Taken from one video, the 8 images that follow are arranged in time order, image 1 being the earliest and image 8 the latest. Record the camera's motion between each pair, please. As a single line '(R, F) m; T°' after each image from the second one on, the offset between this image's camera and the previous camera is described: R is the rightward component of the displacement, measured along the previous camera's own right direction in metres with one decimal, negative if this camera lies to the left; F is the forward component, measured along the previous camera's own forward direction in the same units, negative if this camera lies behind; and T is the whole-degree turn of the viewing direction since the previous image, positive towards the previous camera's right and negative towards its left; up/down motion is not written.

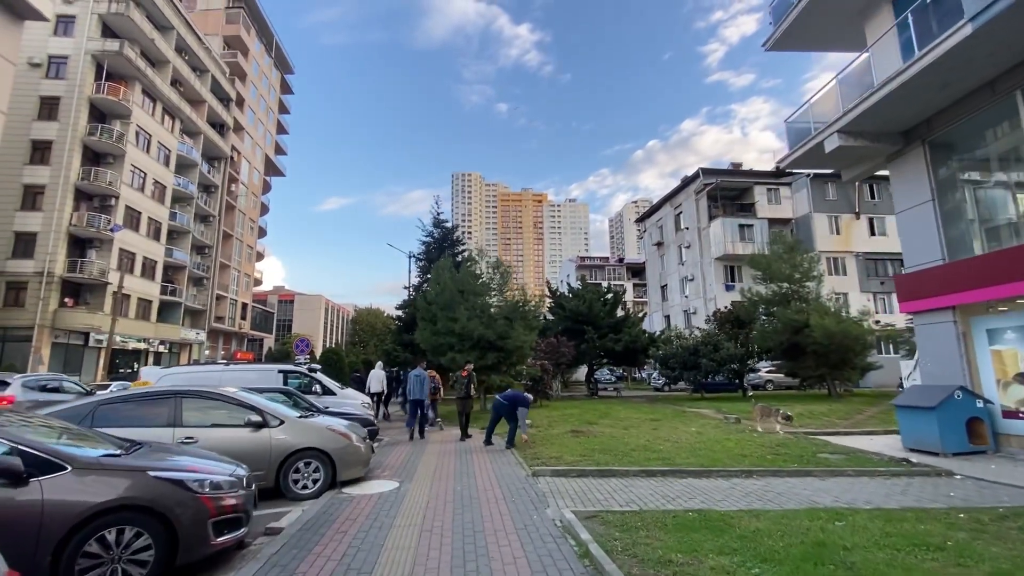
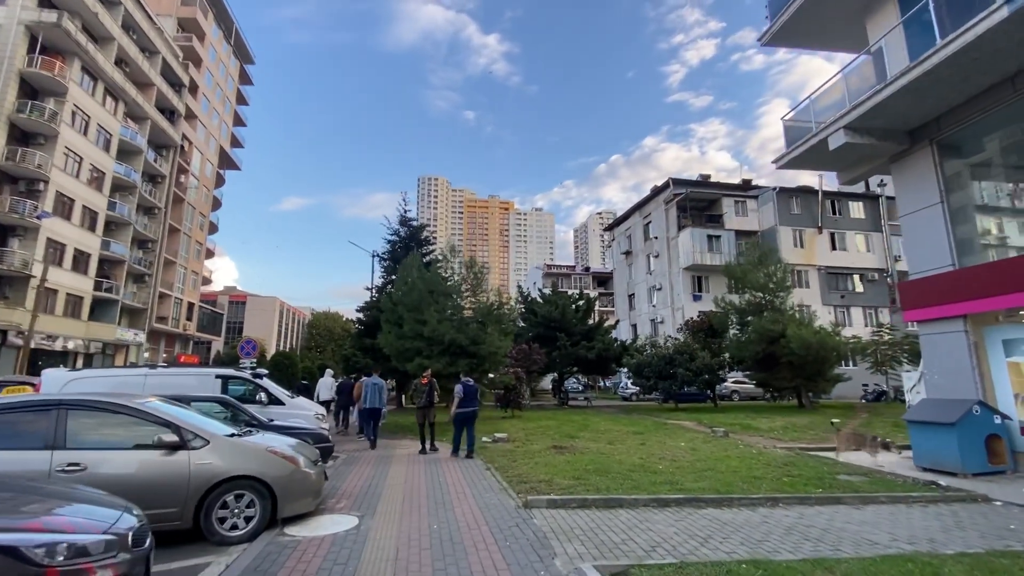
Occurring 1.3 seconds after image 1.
(-0.4, +1.3) m; +4°
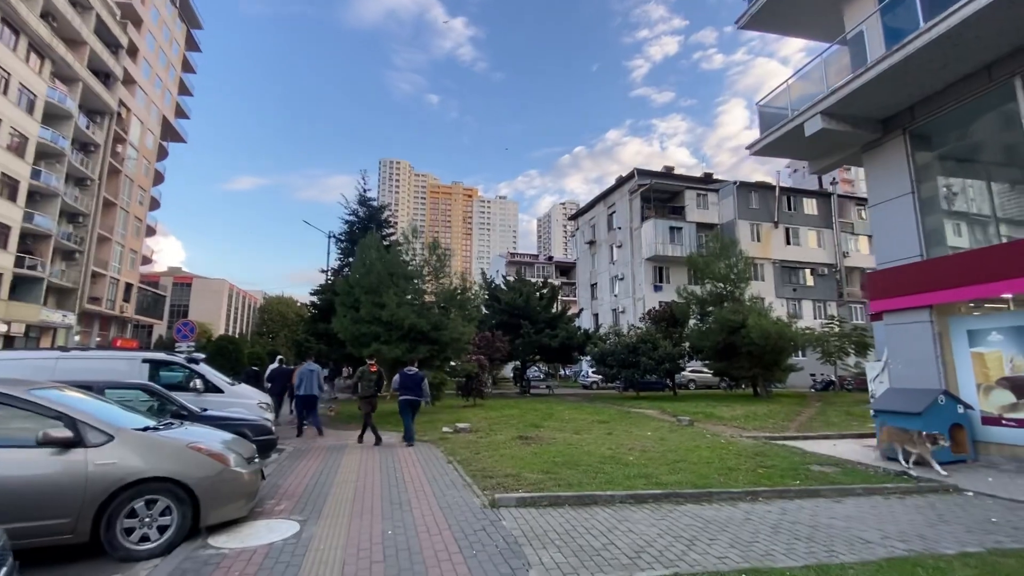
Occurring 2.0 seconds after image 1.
(-0.1, +0.7) m; +5°
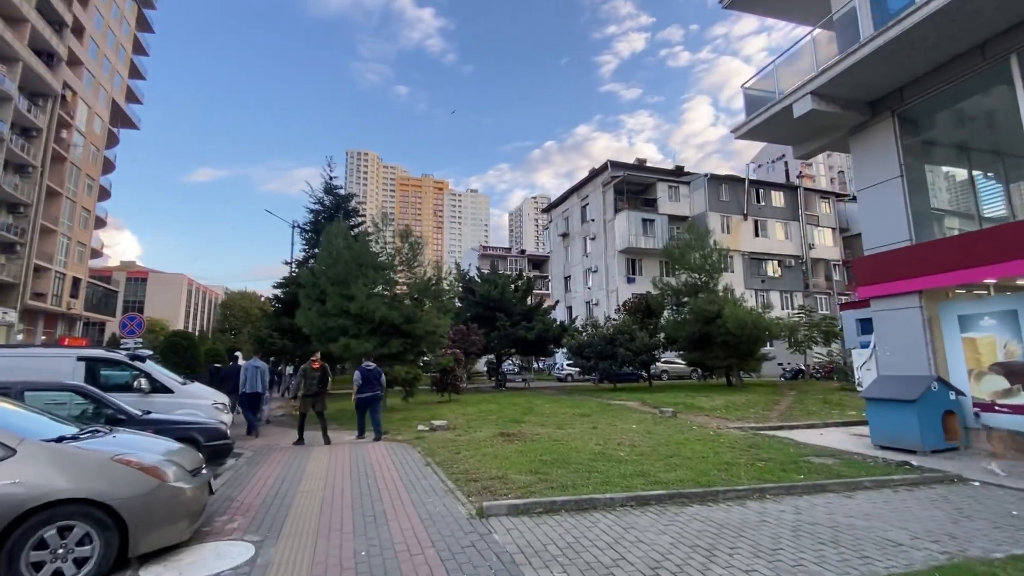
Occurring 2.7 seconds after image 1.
(-0.2, +0.7) m; +3°
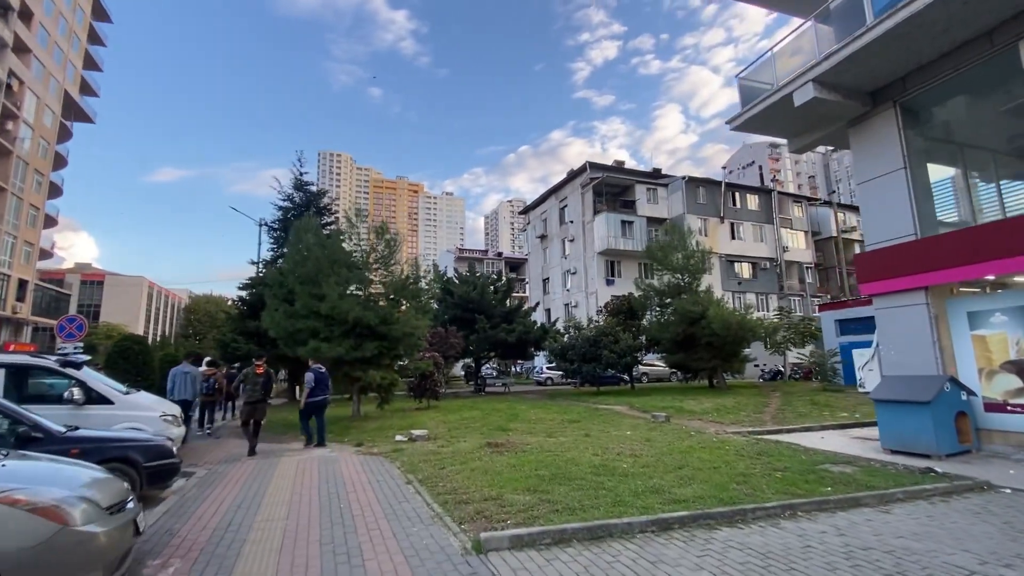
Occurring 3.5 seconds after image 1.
(-0.2, +0.8) m; +3°
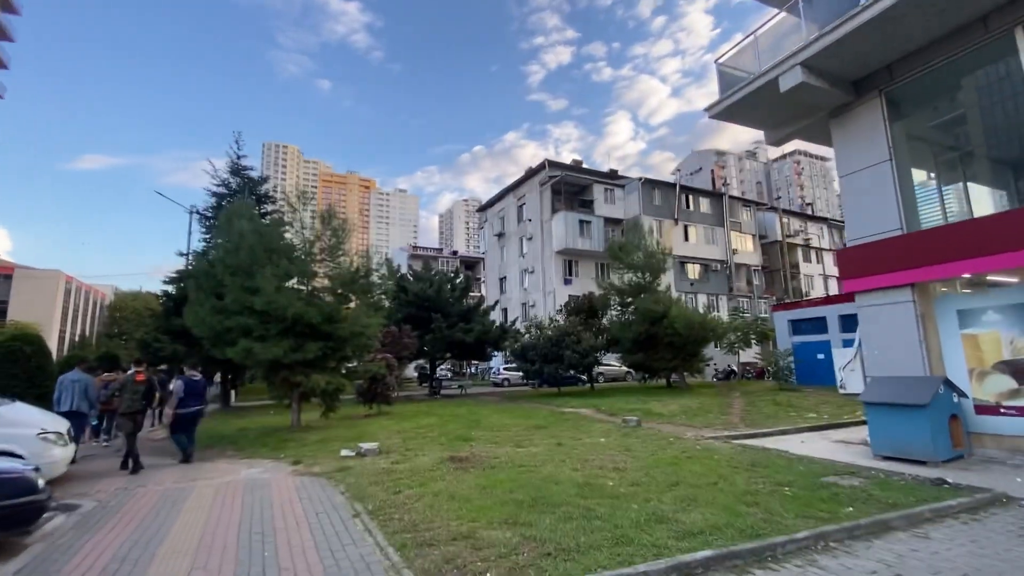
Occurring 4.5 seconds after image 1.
(-0.2, +1.1) m; +6°
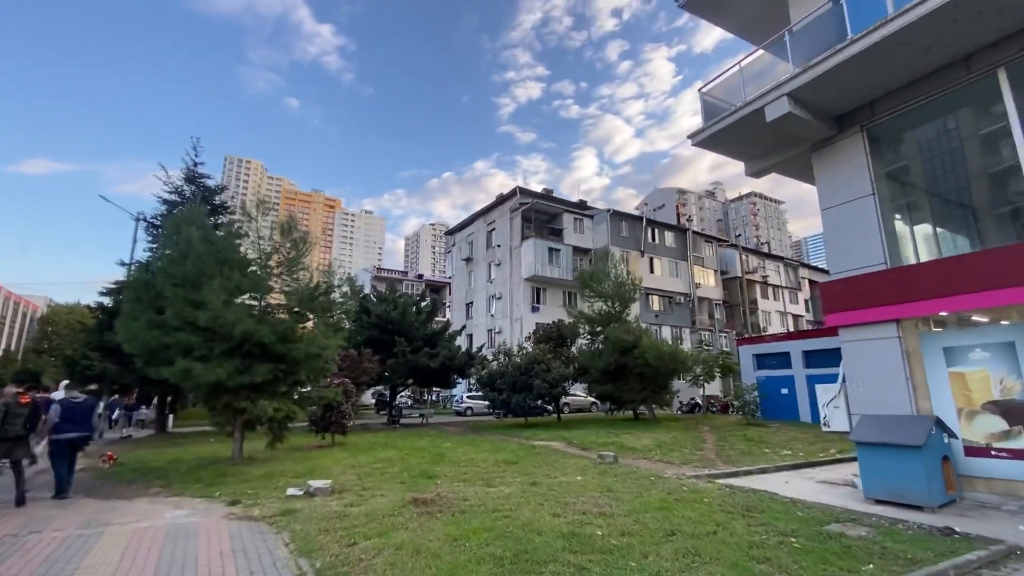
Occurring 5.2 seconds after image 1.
(-0.2, +0.7) m; +4°
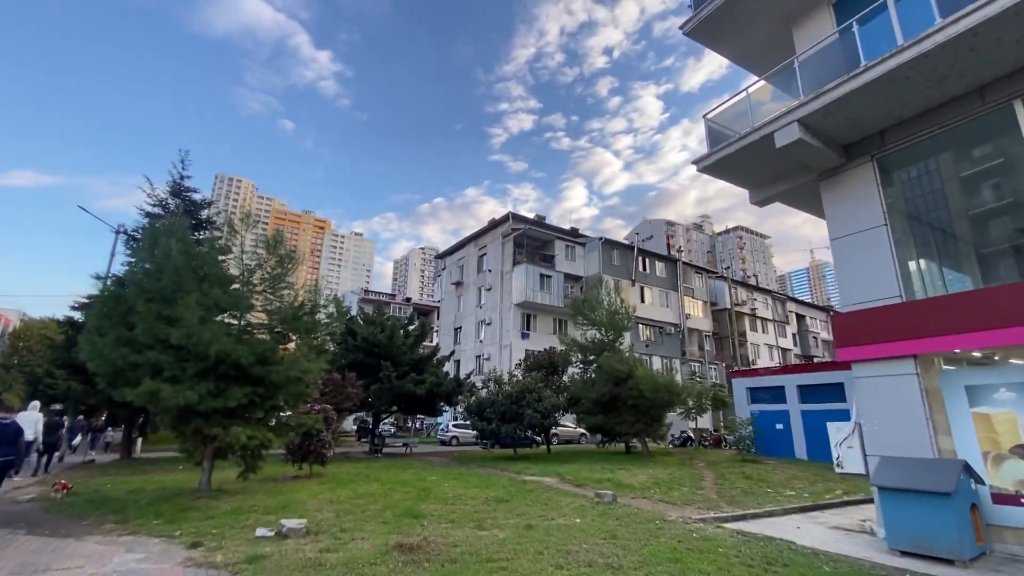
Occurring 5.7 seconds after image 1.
(-0.2, +0.5) m; +1°
